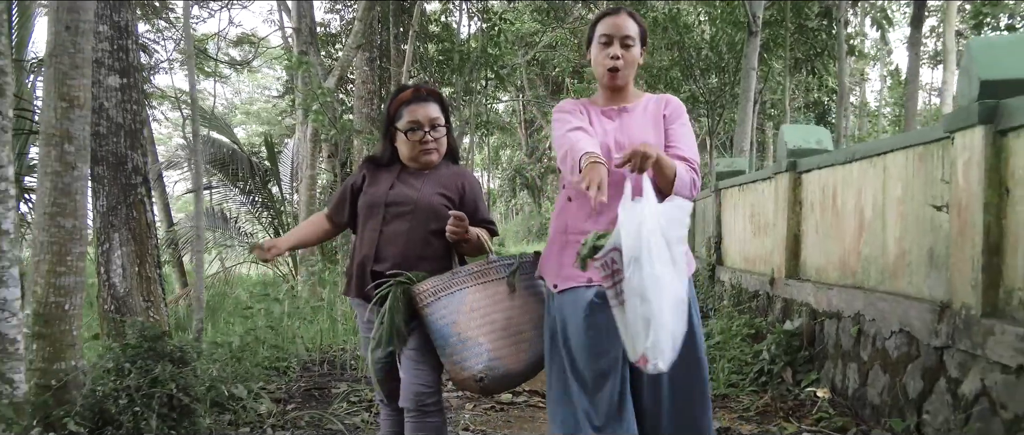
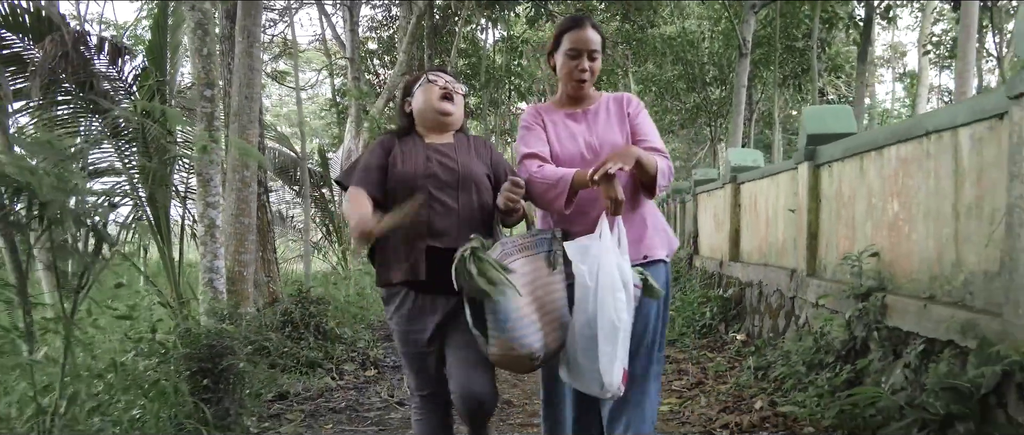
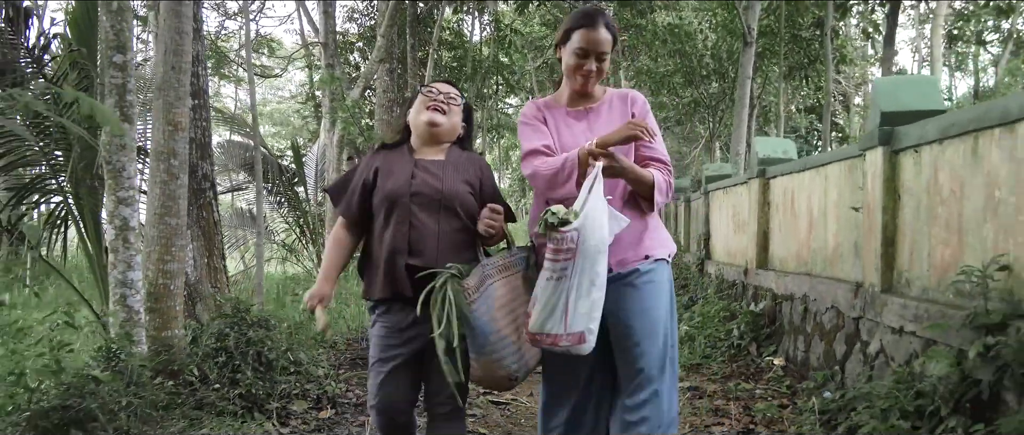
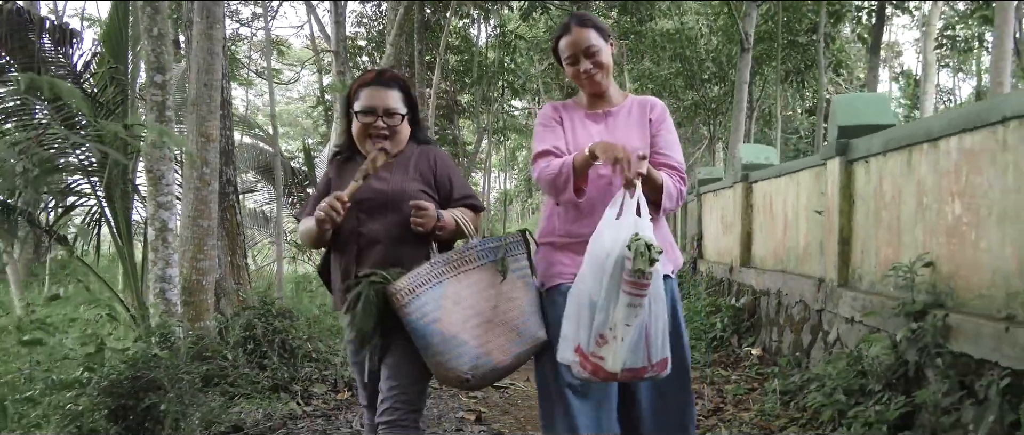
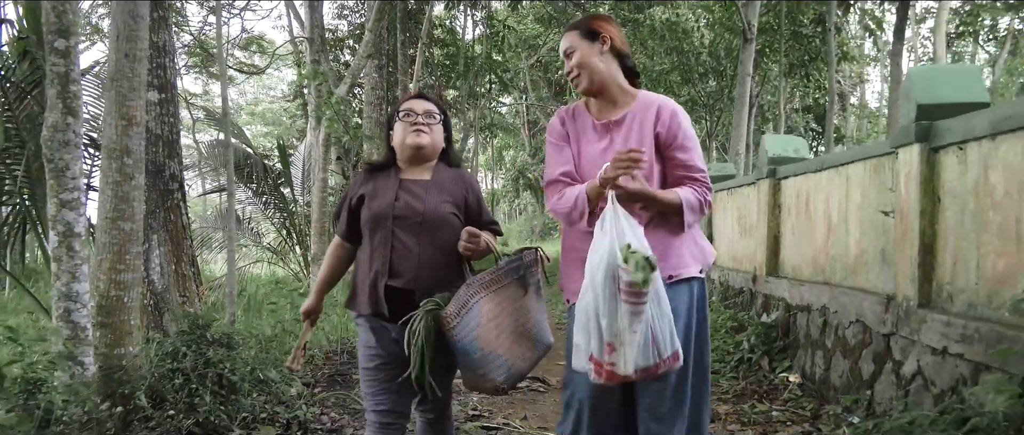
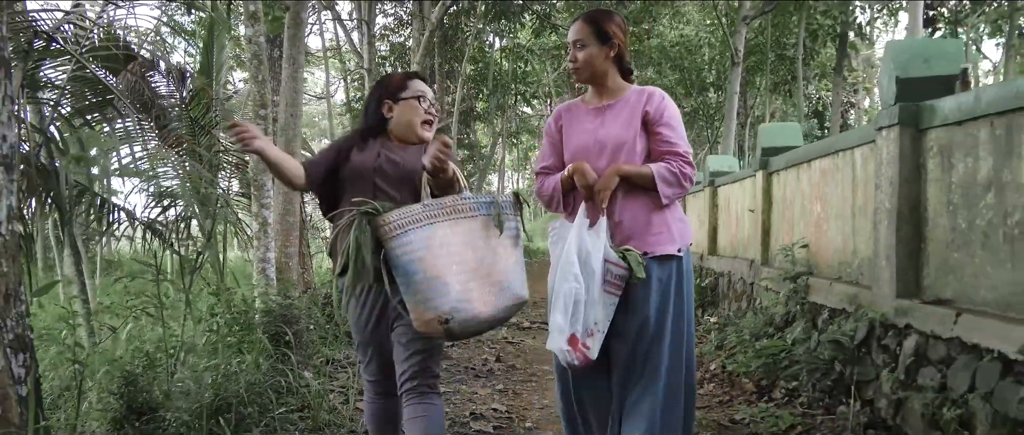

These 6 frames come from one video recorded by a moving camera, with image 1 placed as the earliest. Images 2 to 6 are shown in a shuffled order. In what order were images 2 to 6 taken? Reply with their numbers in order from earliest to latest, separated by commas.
5, 3, 4, 2, 6
